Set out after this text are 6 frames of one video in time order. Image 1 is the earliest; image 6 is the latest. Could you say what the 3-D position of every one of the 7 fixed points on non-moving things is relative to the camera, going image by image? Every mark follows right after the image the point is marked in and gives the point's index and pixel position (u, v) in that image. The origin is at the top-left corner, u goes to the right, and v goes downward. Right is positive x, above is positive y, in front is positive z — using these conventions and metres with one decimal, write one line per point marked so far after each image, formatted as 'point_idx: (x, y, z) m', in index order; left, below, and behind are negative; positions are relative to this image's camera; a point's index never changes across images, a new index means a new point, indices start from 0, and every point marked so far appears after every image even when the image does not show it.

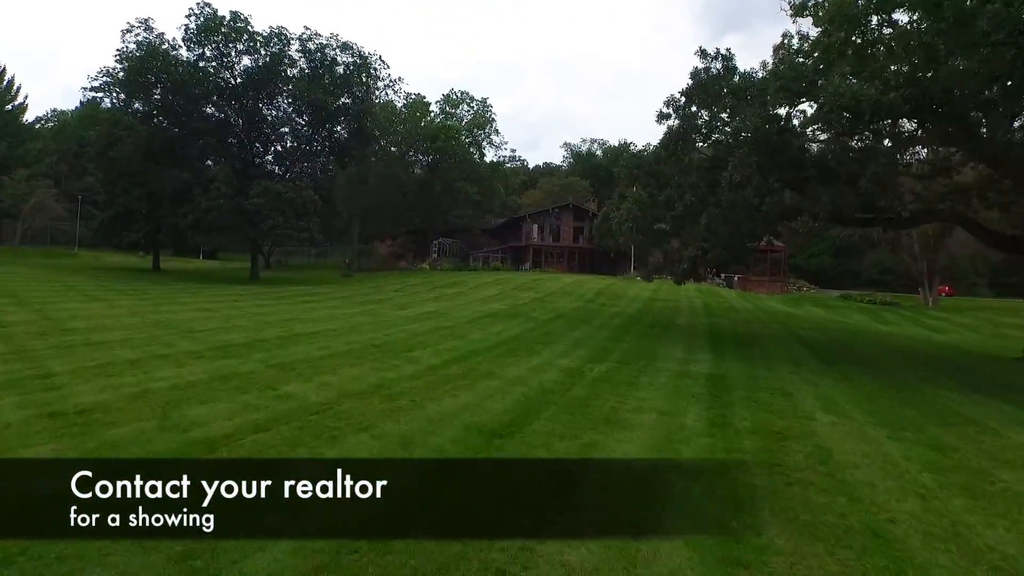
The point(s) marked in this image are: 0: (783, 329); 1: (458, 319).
0: (+7.8, -1.1, +17.7) m
1: (-1.6, -0.9, +18.5) m
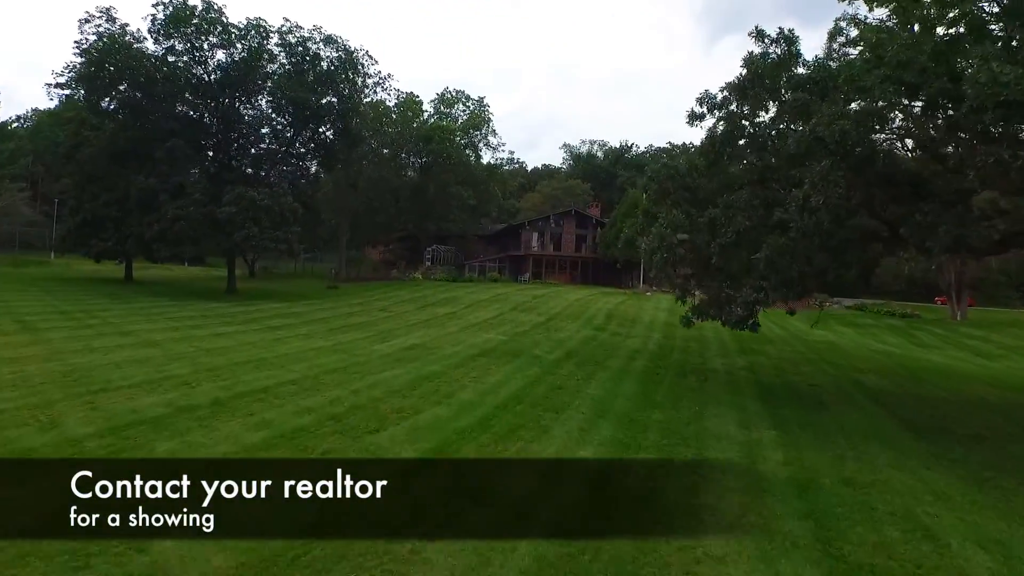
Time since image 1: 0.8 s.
0: (+7.8, -2.0, +14.8) m
1: (-1.6, -1.7, +15.5) m
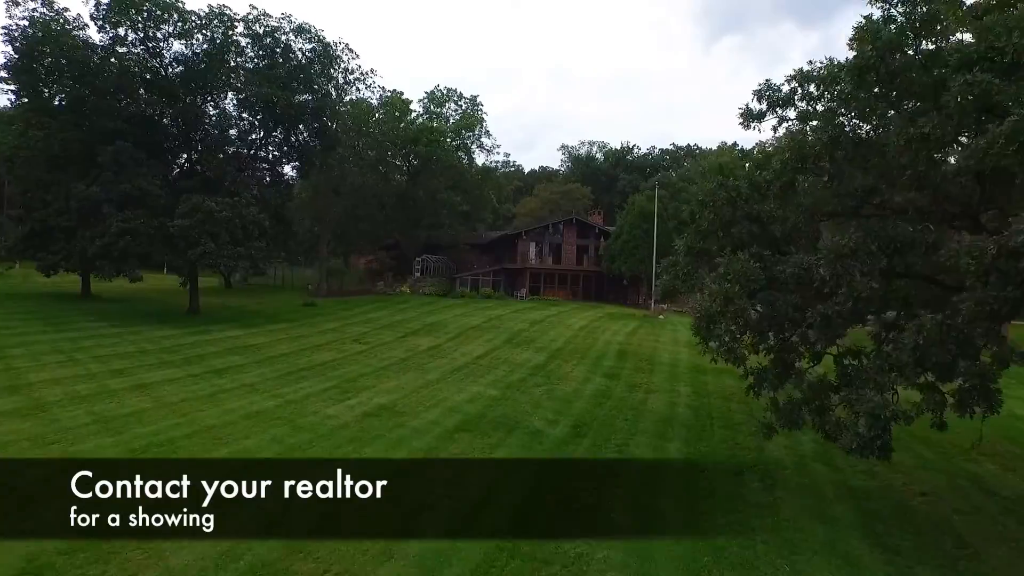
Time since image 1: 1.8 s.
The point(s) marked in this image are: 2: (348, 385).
0: (+7.7, -2.9, +11.1) m
1: (-1.8, -2.7, +11.8) m
2: (-4.2, -2.5, +16.1) m
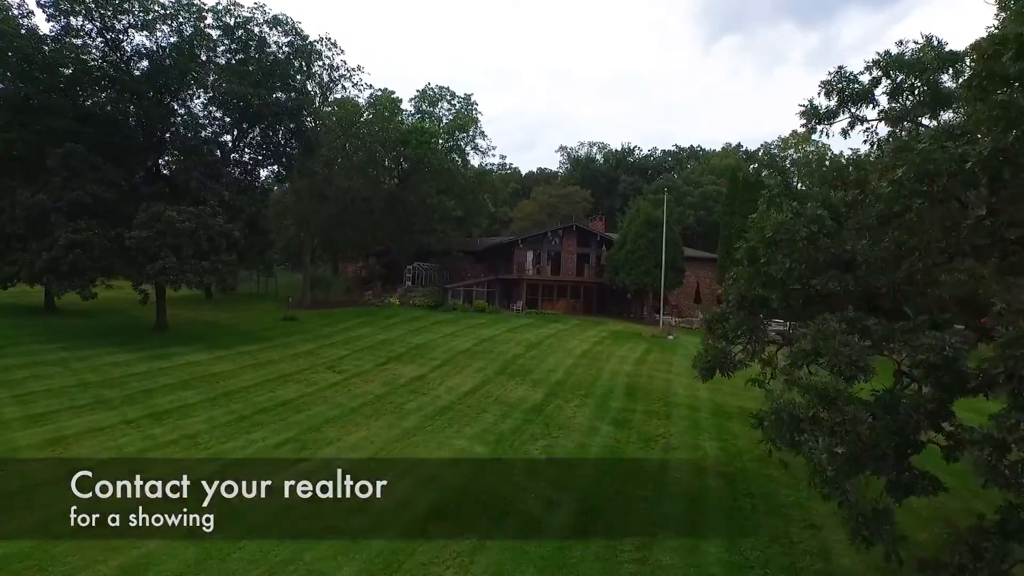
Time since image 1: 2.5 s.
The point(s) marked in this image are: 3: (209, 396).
0: (+7.5, -3.6, +8.5) m
1: (-1.9, -3.4, +9.2) m
2: (-4.4, -3.2, +13.5) m
3: (-8.3, -3.0, +17.2) m
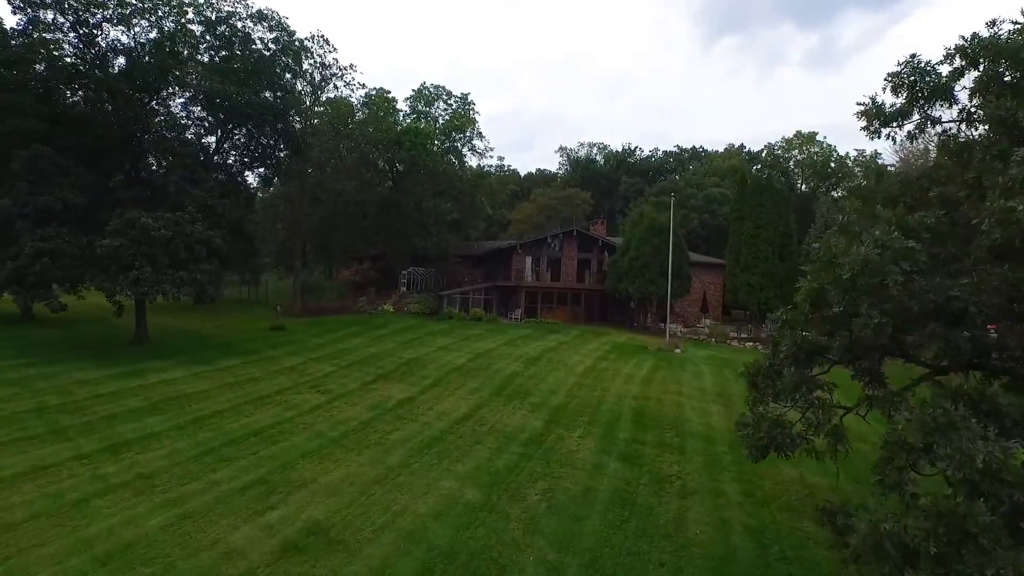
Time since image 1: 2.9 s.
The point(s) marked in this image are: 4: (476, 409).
0: (+7.4, -4.1, +7.1) m
1: (-2.0, -3.8, +7.7) m
2: (-4.5, -3.7, +12.0) m
3: (-8.4, -3.4, +15.7) m
4: (-1.0, -3.2, +16.8) m
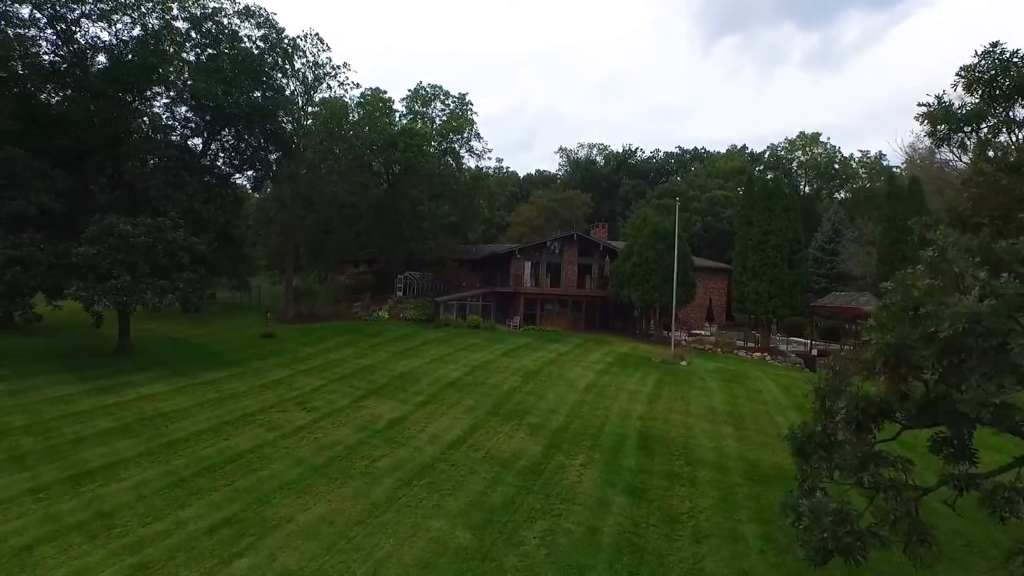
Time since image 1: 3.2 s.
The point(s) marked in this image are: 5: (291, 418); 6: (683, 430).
0: (+7.4, -4.4, +6.0) m
1: (-2.1, -4.2, +6.6) m
2: (-4.5, -4.0, +10.9) m
3: (-8.5, -3.7, +14.6) m
4: (-1.0, -3.5, +15.7) m
5: (-6.2, -3.6, +17.6) m
6: (+4.3, -3.5, +15.6) m
